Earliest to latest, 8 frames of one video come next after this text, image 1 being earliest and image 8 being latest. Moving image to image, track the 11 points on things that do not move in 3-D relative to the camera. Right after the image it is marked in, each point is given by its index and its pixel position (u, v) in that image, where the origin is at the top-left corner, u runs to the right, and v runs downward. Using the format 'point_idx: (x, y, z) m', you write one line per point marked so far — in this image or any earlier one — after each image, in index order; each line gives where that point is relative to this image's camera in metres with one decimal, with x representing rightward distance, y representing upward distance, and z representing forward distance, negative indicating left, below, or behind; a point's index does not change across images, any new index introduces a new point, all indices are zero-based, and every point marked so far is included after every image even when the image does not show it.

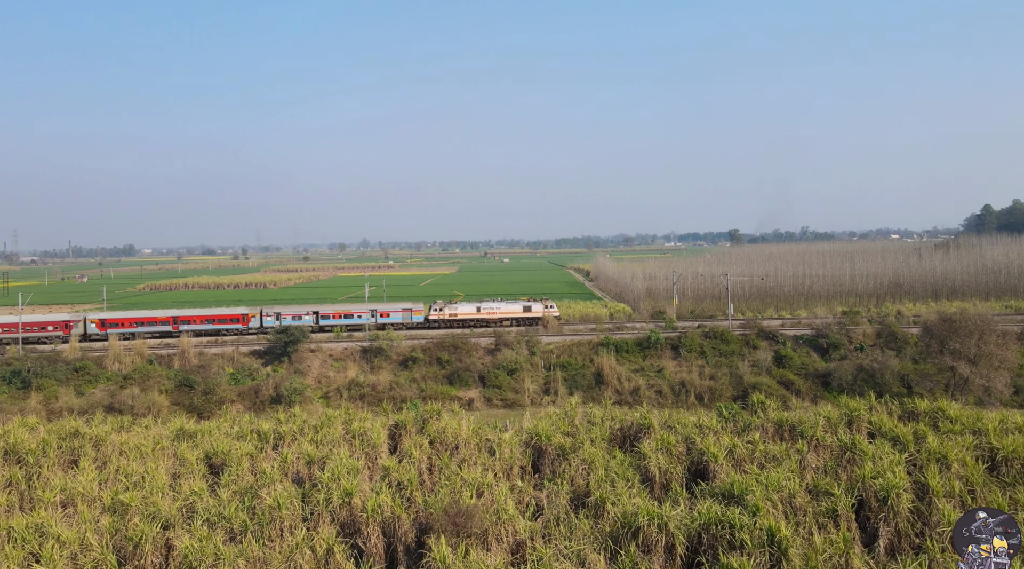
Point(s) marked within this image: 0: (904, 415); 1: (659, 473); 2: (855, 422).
0: (+9.1, -3.0, +18.2) m
1: (+2.8, -3.6, +15.0) m
2: (+7.6, -3.0, +17.3) m
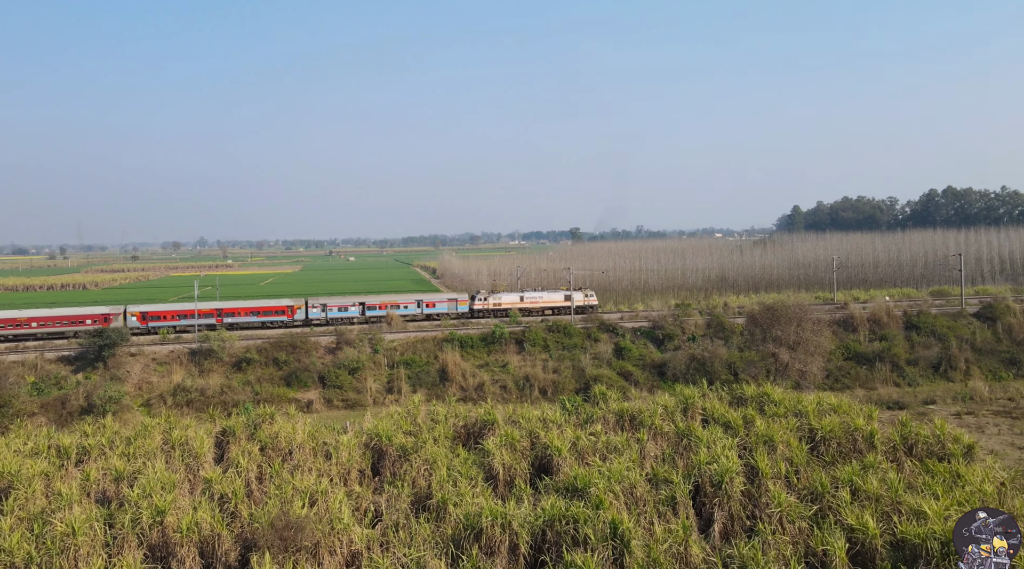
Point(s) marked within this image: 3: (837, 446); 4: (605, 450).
0: (+5.4, -2.8, +19.0) m
1: (-0.2, -3.5, +14.6) m
2: (+4.1, -2.8, +17.9) m
3: (+6.1, -3.1, +14.6) m
4: (+1.8, -3.2, +15.3) m
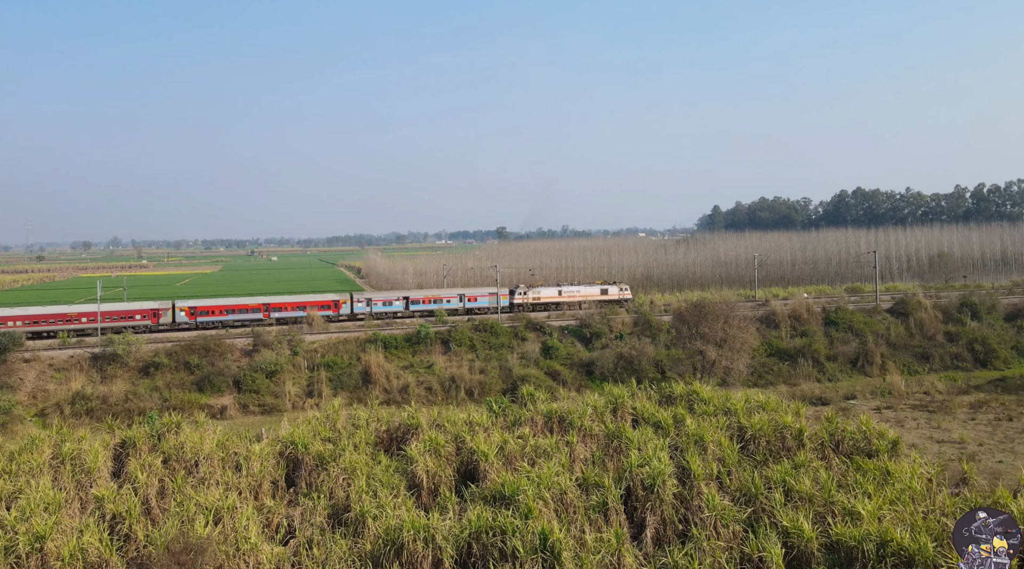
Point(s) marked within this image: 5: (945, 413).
0: (+3.6, -2.7, +18.8) m
1: (-1.5, -3.4, +13.9) m
2: (+2.4, -2.8, +17.5) m
3: (+4.7, -3.0, +14.5) m
4: (+0.4, -3.2, +14.7) m
5: (+11.0, -3.3, +19.8) m
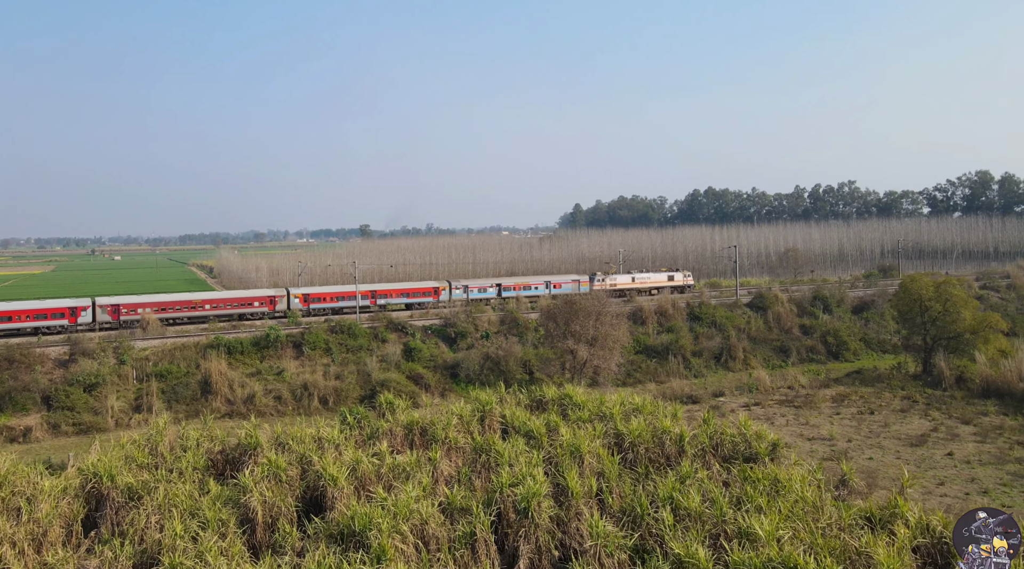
0: (+0.5, -2.6, +17.4) m
1: (-3.8, -3.4, +11.7) m
2: (-0.5, -2.7, +16.0) m
3: (+2.3, -2.9, +13.4) m
4: (-2.0, -3.1, +12.9) m
5: (+7.5, -3.1, +19.7) m
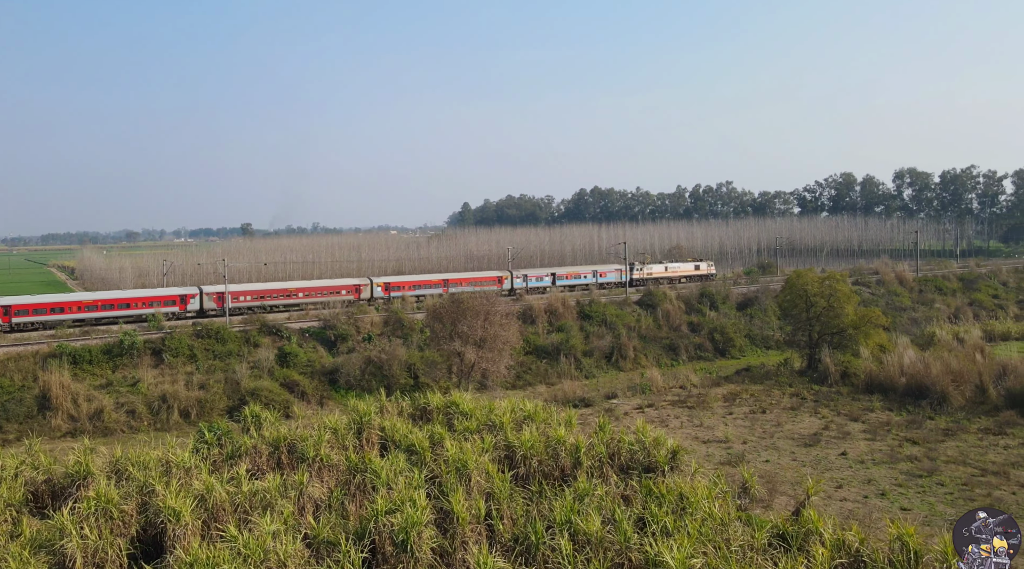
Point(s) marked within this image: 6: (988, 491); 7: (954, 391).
0: (-1.9, -2.6, +16.0) m
1: (-5.3, -3.4, +9.8) m
2: (-2.7, -2.7, +14.4) m
3: (+0.4, -2.9, +12.2) m
4: (-3.8, -3.1, +11.2) m
5: (+4.7, -3.0, +19.2) m
6: (+7.7, -3.3, +12.6) m
7: (+10.1, -2.4, +17.9) m
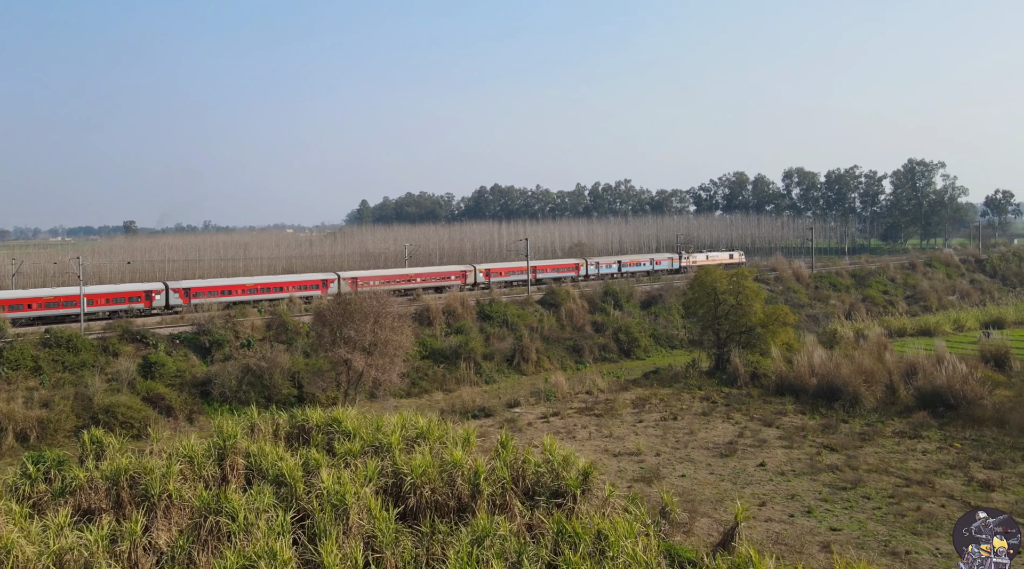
0: (-3.9, -2.6, +13.9) m
1: (-6.5, -3.4, +7.3) m
2: (-4.4, -2.7, +12.2) m
3: (-1.1, -2.9, +10.5) m
4: (-5.1, -3.1, +8.9) m
5: (+2.3, -3.0, +17.9) m
6: (+6.1, -3.3, +11.8) m
7: (+7.8, -2.4, +17.3) m
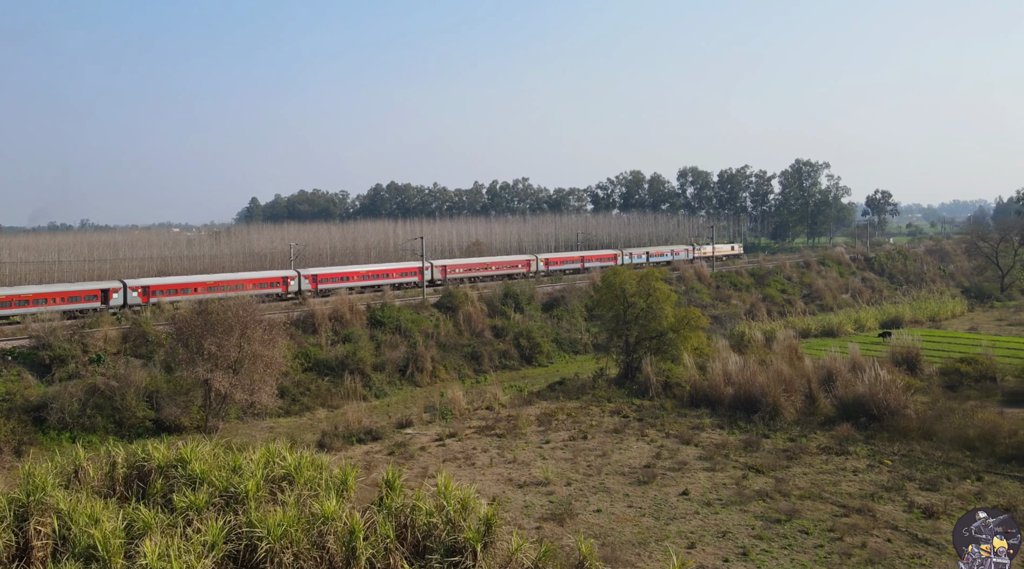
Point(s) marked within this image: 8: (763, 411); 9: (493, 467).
0: (-5.6, -2.8, +11.2) m
1: (-7.2, -3.6, +4.3) m
2: (-5.9, -2.9, +9.5) m
3: (-2.3, -3.0, +8.2) m
4: (-6.1, -3.3, +6.1) m
5: (+0.1, -3.1, +16.0) m
6: (+4.6, -3.4, +10.4) m
7: (+5.6, -2.4, +16.1) m
8: (+5.2, -2.6, +16.1) m
9: (-0.3, -3.3, +14.0) m
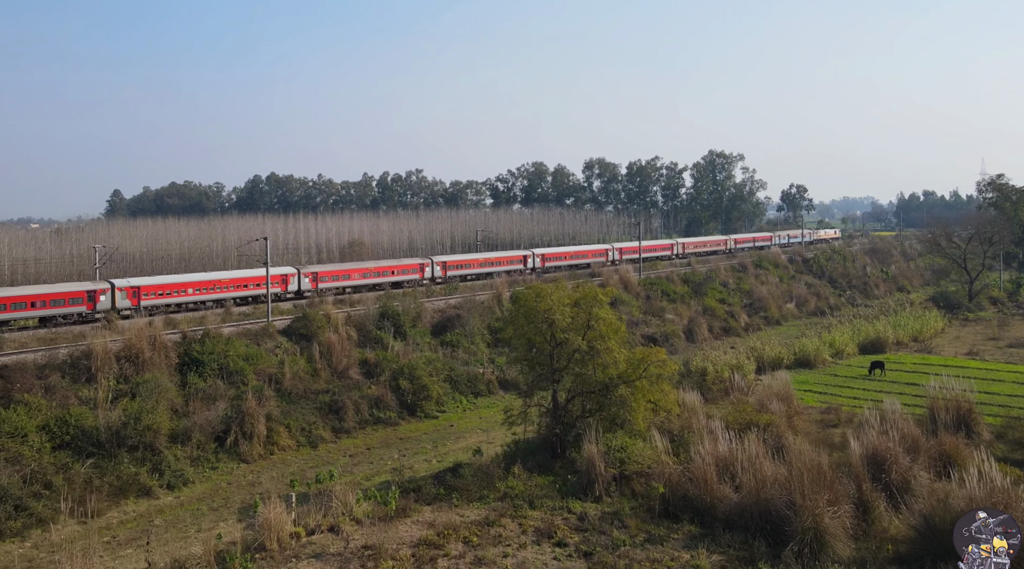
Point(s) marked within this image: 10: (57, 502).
0: (-6.5, -3.4, +3.2) m
1: (-7.3, -4.3, -3.8) m
2: (-6.6, -3.5, +1.5) m
3: (-2.9, -3.6, +0.6) m
4: (-6.4, -4.0, -1.9) m
5: (-1.6, -3.6, +8.7) m
6: (+3.7, -3.9, +3.7) m
7: (+3.9, -2.9, +9.5) m
8: (+3.5, -3.1, +9.5) m
9: (-1.7, -3.8, +6.7) m
10: (-7.6, -3.6, +12.9) m
